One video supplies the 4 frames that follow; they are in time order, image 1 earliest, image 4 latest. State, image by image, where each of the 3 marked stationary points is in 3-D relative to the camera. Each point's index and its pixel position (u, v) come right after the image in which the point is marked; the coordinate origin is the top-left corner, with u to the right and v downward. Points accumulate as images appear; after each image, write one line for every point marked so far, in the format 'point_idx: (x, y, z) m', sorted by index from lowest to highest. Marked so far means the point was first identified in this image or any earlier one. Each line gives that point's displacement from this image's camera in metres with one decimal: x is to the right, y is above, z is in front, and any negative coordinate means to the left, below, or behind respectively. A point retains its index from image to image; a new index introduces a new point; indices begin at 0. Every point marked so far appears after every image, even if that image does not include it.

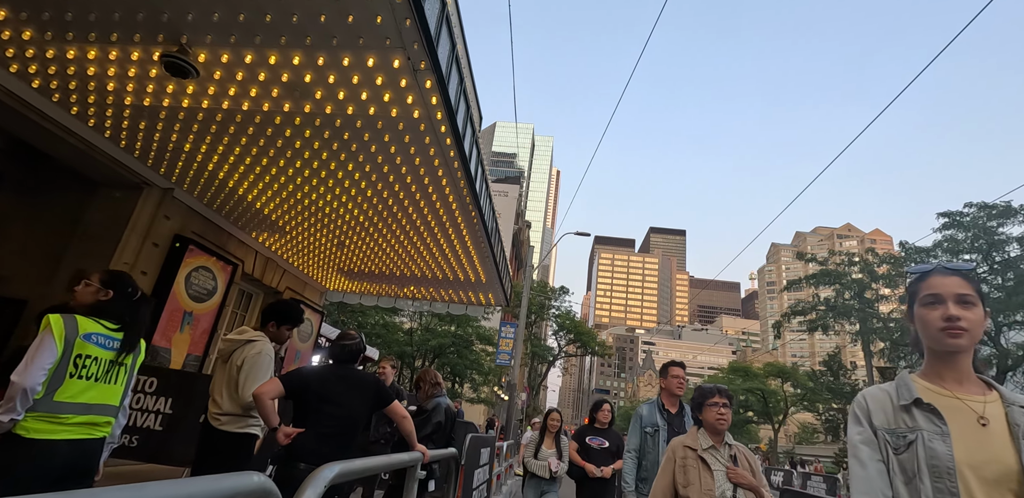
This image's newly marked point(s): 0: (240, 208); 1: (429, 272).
0: (-4.4, +0.7, +7.7) m
1: (-1.8, -0.5, +10.1) m
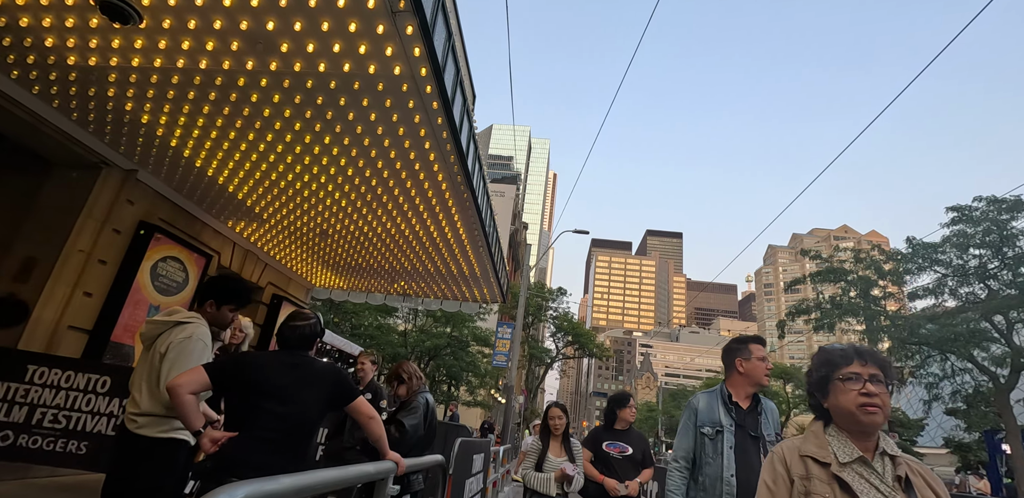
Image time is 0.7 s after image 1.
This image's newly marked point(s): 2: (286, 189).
0: (-4.5, +0.8, +7.1) m
1: (-1.9, -0.3, +9.5) m
2: (-3.3, +0.9, +6.9) m
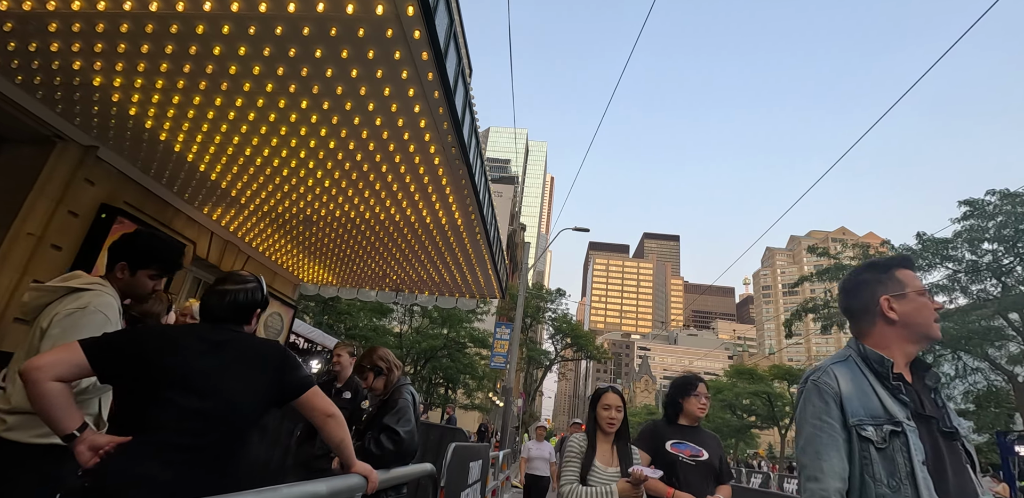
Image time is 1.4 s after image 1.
0: (-4.5, +1.0, +6.5) m
1: (-1.9, -0.2, +8.9) m
2: (-3.3, +1.1, +6.3) m
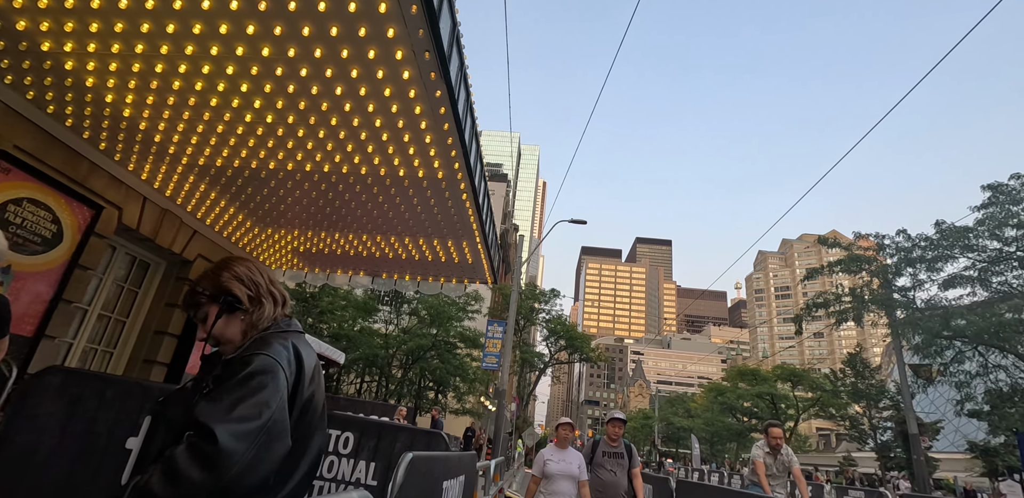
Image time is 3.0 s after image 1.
0: (-4.5, +1.5, +5.1) m
1: (-2.0, +0.3, +7.6) m
2: (-3.3, +1.5, +5.0) m
